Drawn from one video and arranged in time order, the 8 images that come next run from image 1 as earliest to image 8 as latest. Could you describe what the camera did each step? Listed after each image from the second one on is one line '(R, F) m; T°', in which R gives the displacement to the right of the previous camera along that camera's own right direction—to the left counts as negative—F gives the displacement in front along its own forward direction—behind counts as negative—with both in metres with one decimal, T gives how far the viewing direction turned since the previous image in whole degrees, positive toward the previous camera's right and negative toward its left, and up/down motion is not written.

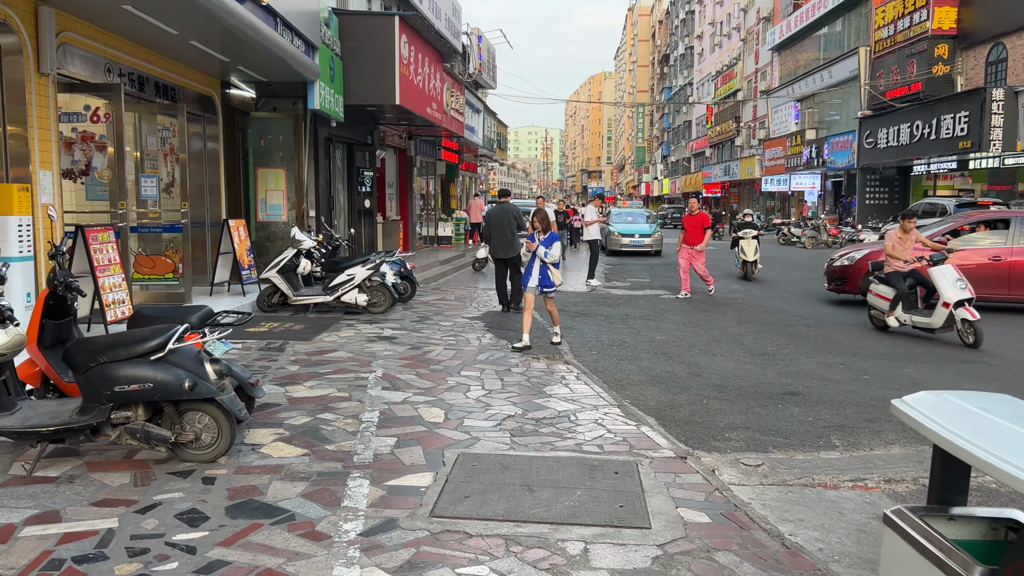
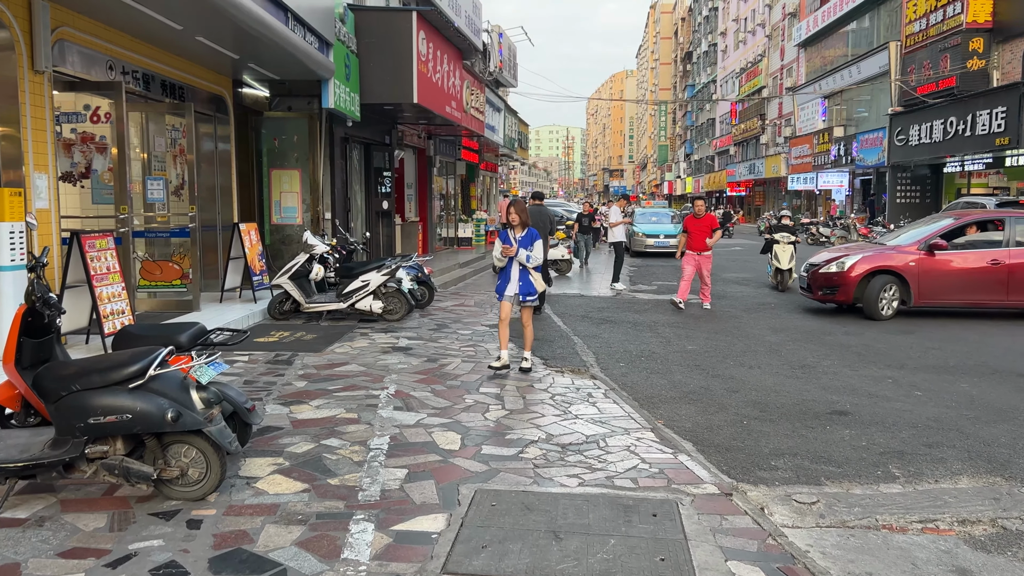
(0.0, +0.5) m; -1°
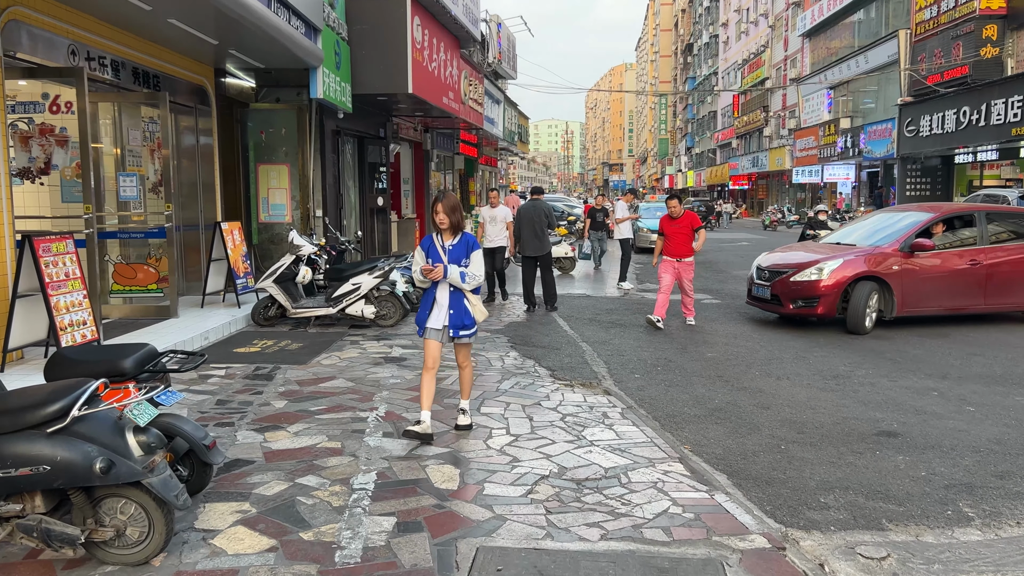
(0.0, +0.7) m; 0°
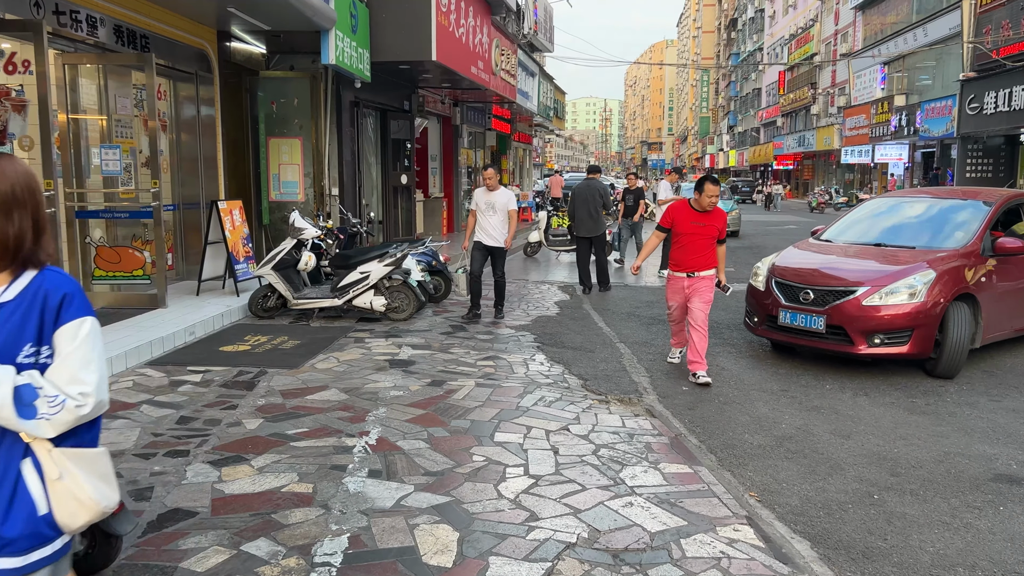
(+0.1, +1.0) m; -2°
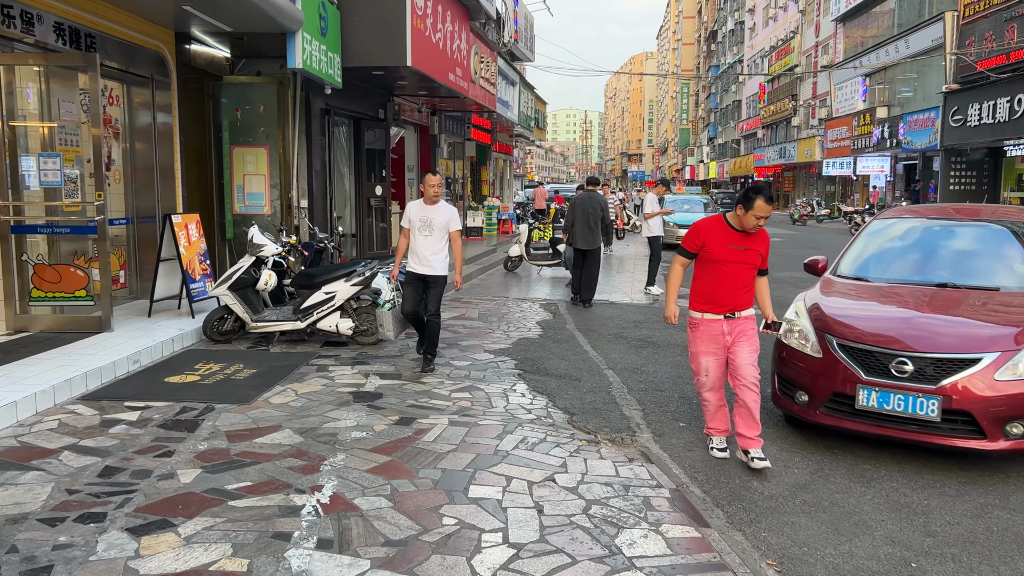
(0.0, +0.6) m; +1°
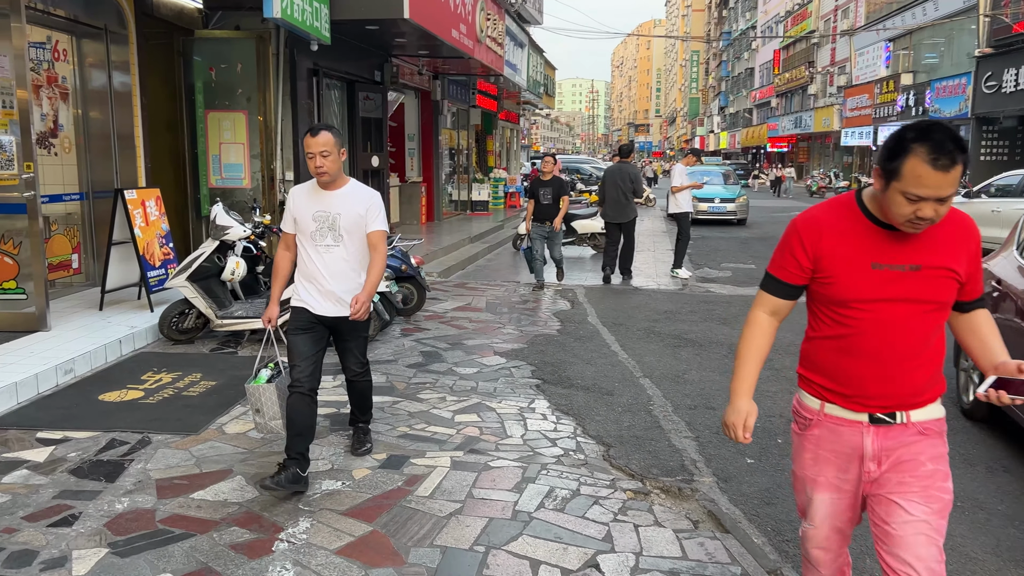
(-0.1, +1.2) m; 0°
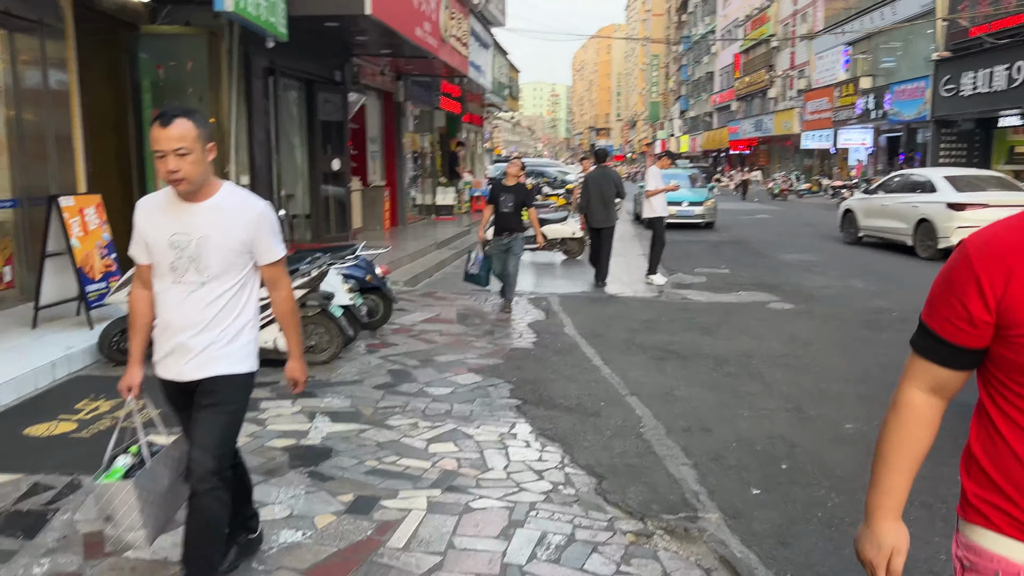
(-0.1, +0.4) m; +3°
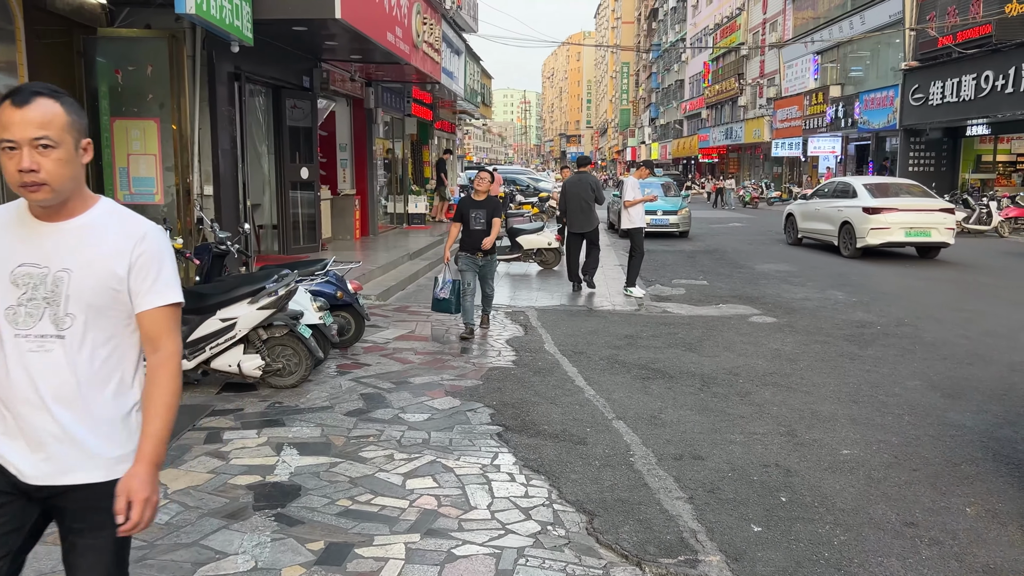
(-0.1, +0.3) m; +2°
